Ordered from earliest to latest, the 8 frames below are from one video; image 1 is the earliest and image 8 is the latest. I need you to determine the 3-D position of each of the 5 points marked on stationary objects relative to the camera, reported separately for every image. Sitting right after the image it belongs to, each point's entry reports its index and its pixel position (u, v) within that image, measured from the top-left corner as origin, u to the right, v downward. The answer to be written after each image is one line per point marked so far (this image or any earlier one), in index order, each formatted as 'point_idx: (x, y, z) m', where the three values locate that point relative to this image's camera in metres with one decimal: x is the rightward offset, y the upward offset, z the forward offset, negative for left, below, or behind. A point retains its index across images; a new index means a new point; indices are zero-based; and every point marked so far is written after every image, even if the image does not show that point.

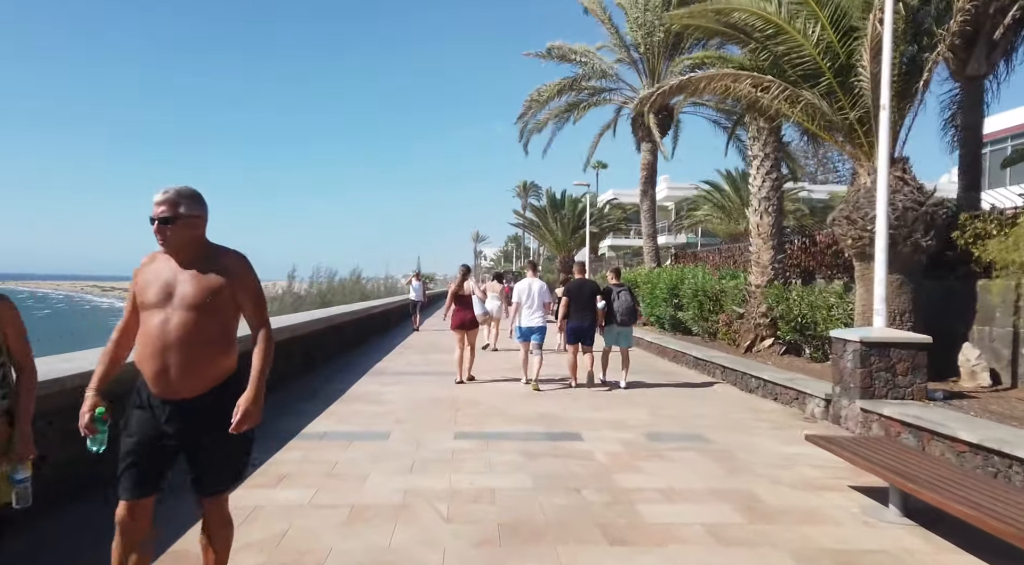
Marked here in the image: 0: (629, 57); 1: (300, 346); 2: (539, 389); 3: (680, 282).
0: (+3.2, +6.2, +19.0) m
1: (-3.1, -1.0, +10.3) m
2: (+0.3, -1.4, +9.2) m
3: (+3.7, 0.0, +15.4) m
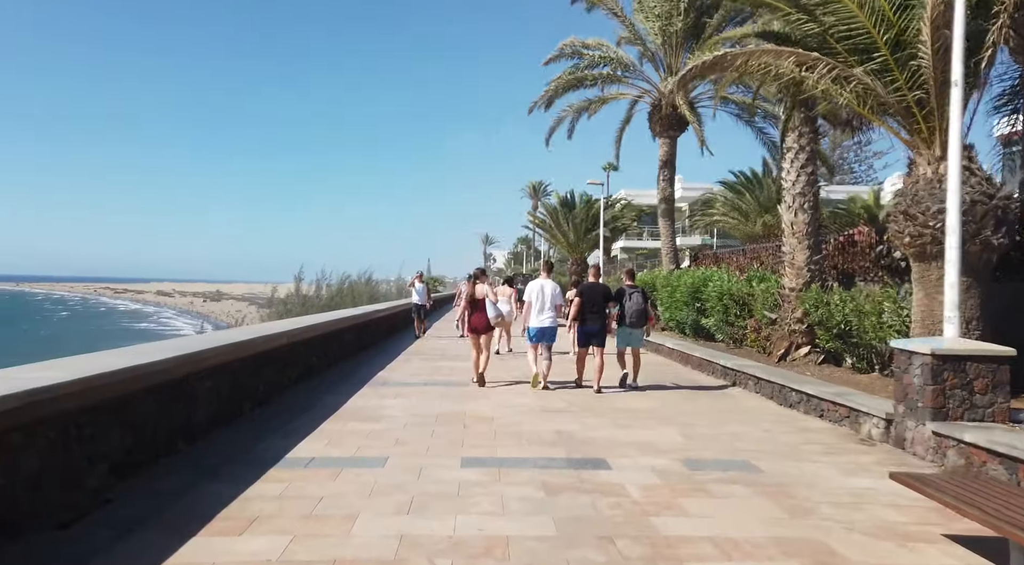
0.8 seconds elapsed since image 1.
0: (+3.5, +6.1, +18.1) m
1: (-2.9, -1.0, +9.5) m
2: (+0.5, -1.5, +8.4) m
3: (+4.0, -0.1, +14.5) m
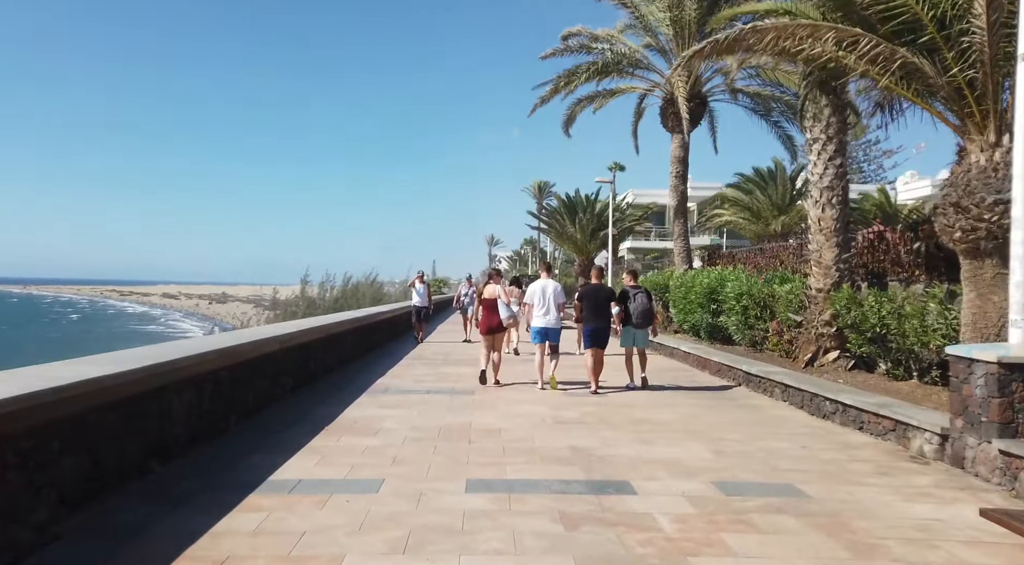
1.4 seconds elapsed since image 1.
0: (+3.6, +6.1, +17.5) m
1: (-2.8, -1.0, +8.8) m
2: (+0.6, -1.5, +7.7) m
3: (+4.1, -0.1, +13.8) m
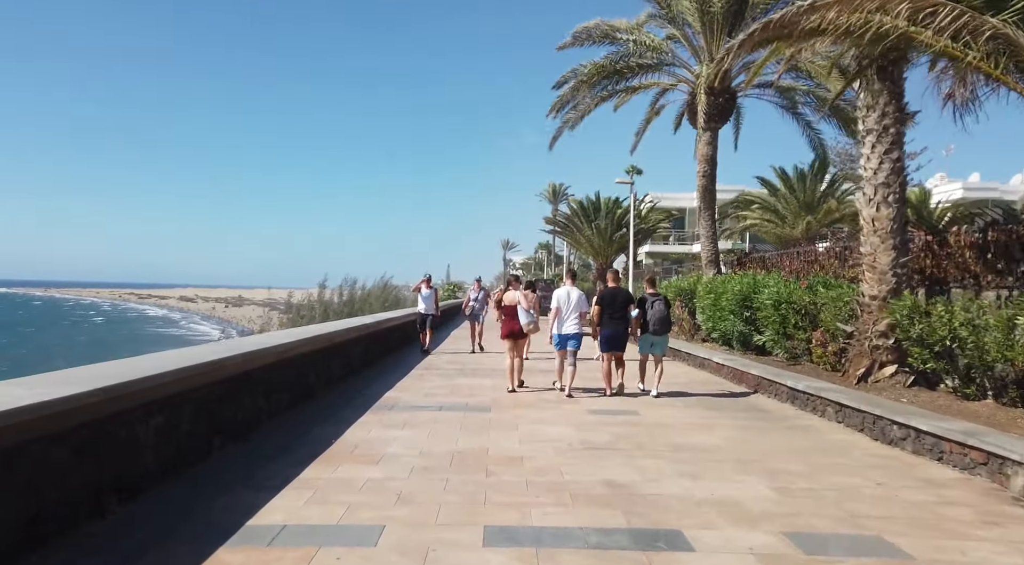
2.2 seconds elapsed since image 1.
0: (+4.1, +6.0, +16.6) m
1: (-2.6, -1.1, +8.0) m
2: (+0.8, -1.5, +6.8) m
3: (+4.5, -0.2, +12.8) m
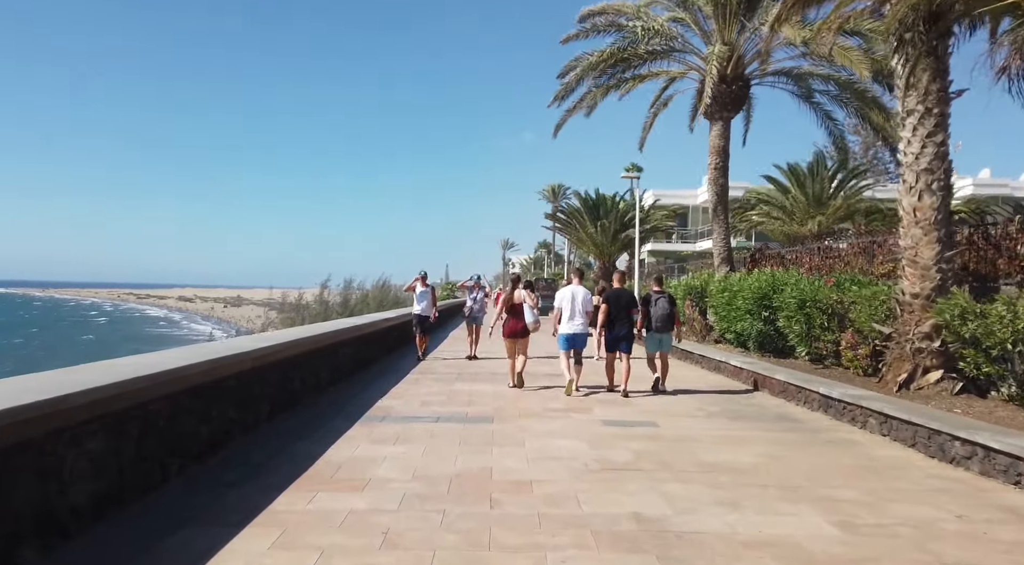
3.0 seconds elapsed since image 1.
0: (+4.1, +6.0, +15.7) m
1: (-2.5, -1.1, +7.2) m
2: (+0.9, -1.5, +6.0) m
3: (+4.5, -0.1, +12.0) m
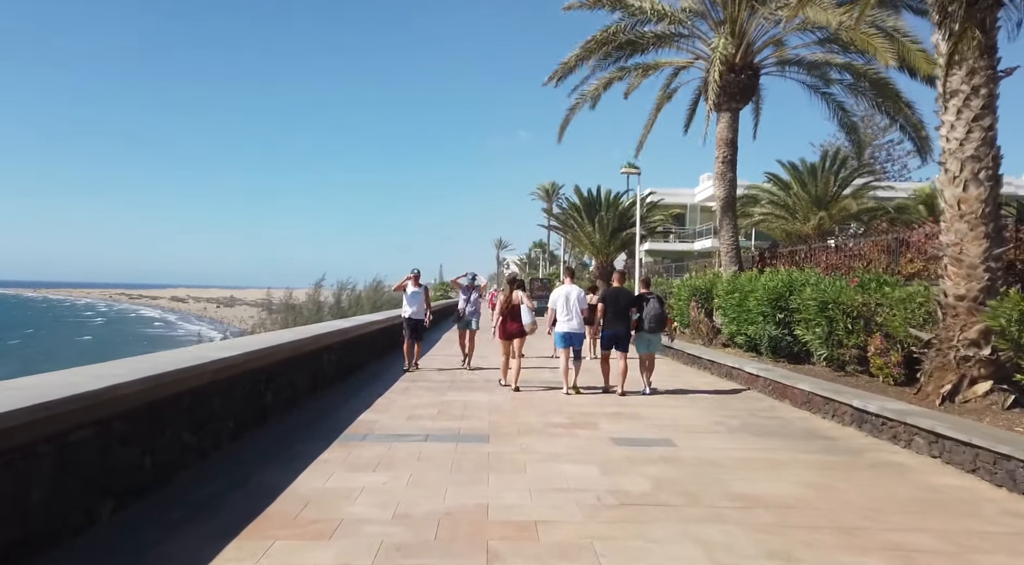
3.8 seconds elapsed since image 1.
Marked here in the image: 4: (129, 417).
0: (+4.0, +6.0, +14.9) m
1: (-2.6, -1.1, +6.3) m
2: (+0.9, -1.5, +5.1) m
3: (+4.5, -0.1, +11.2) m
4: (-2.5, -0.9, +4.5) m
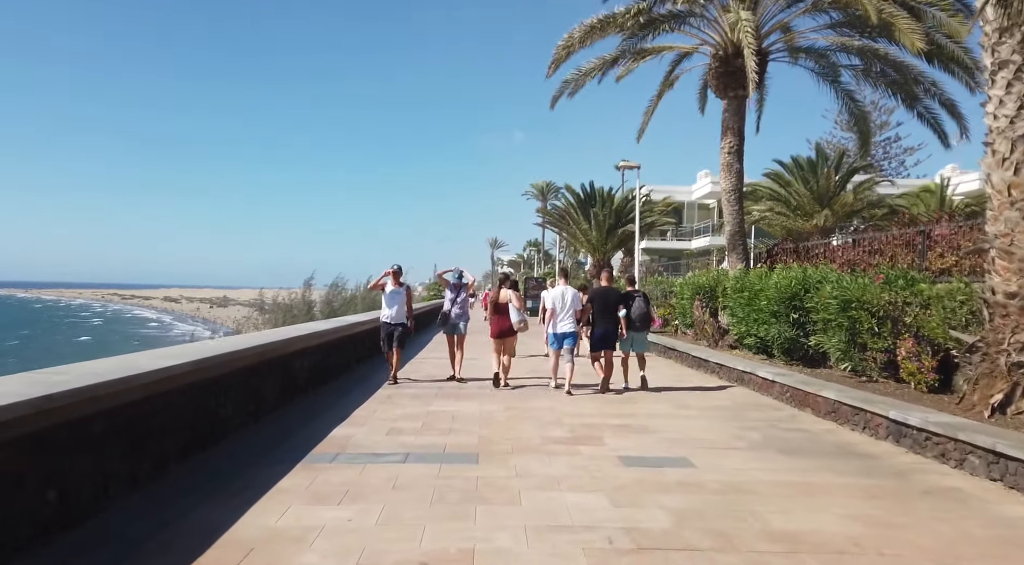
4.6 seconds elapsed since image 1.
0: (+3.9, +6.1, +14.1) m
1: (-2.6, -1.0, +5.4) m
2: (+0.8, -1.5, +4.3) m
3: (+4.4, -0.1, +10.3) m
4: (-2.6, -0.9, +3.6) m
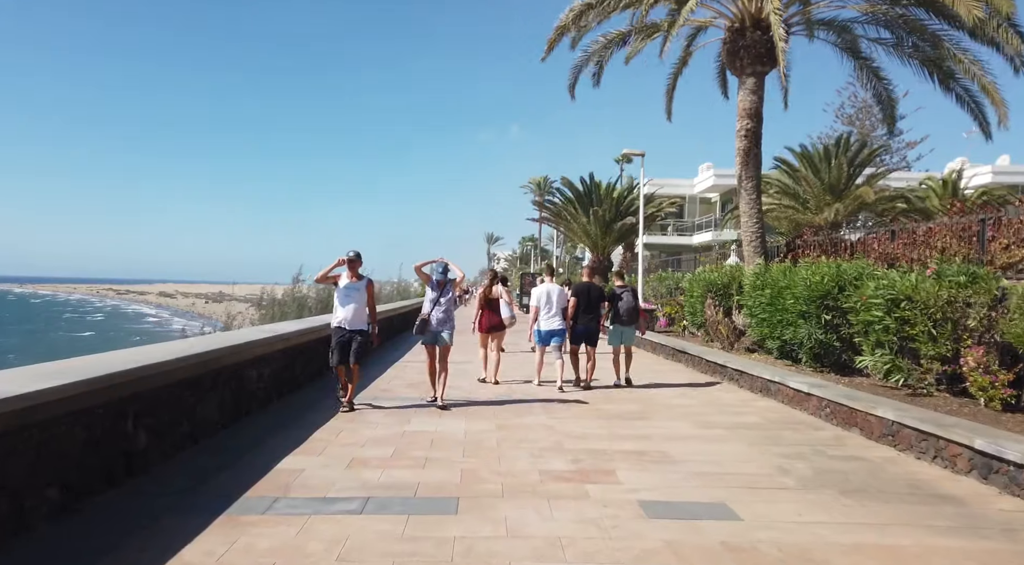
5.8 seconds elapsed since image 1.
0: (+3.8, +6.1, +12.7) m
1: (-2.7, -1.0, +4.1) m
2: (+0.8, -1.5, +3.0) m
3: (+4.3, -0.1, +9.1) m
4: (-2.6, -0.8, +2.3) m
